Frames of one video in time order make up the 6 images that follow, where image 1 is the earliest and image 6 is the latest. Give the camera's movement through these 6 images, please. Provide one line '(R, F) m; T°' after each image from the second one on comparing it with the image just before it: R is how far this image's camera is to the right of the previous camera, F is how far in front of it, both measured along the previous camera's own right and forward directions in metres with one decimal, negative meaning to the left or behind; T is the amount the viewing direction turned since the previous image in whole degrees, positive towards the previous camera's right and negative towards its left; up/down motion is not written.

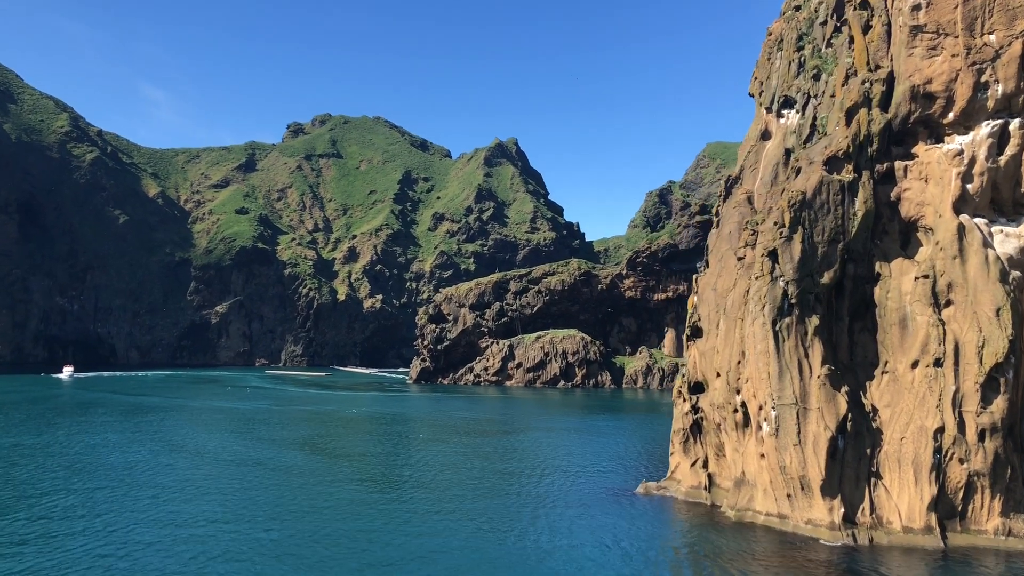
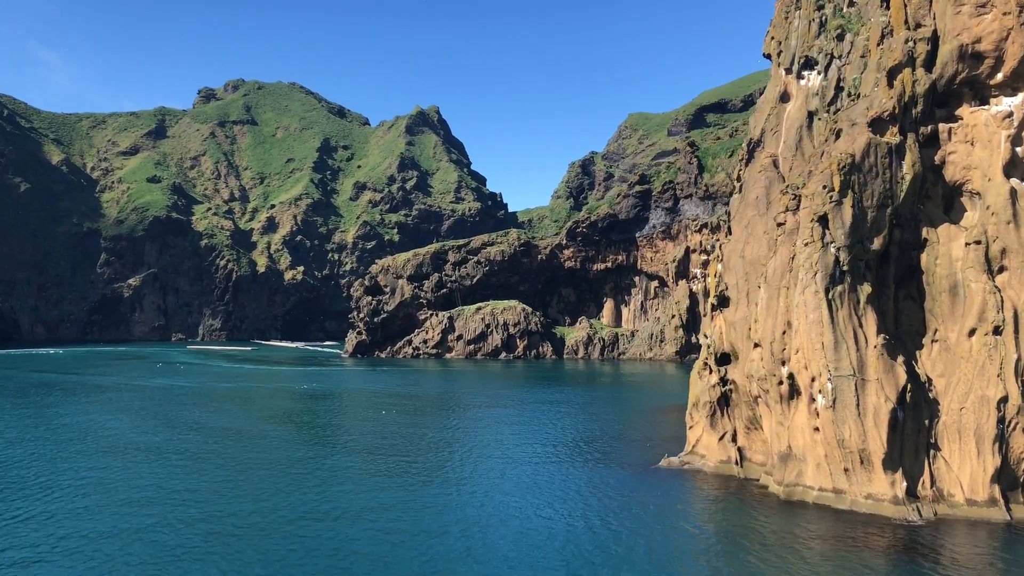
(-5.0, +2.9) m; +5°
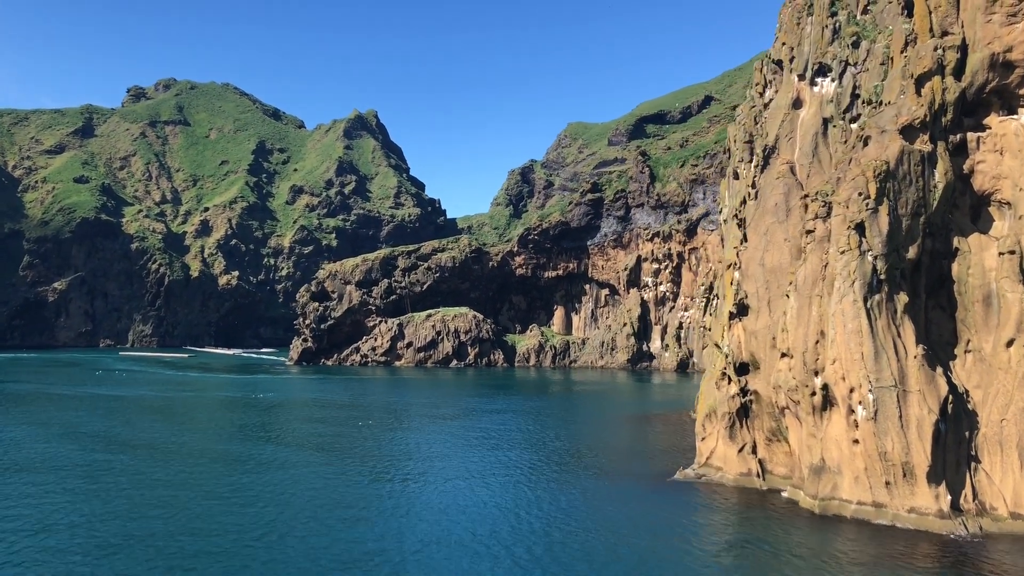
(-3.9, +1.9) m; +4°
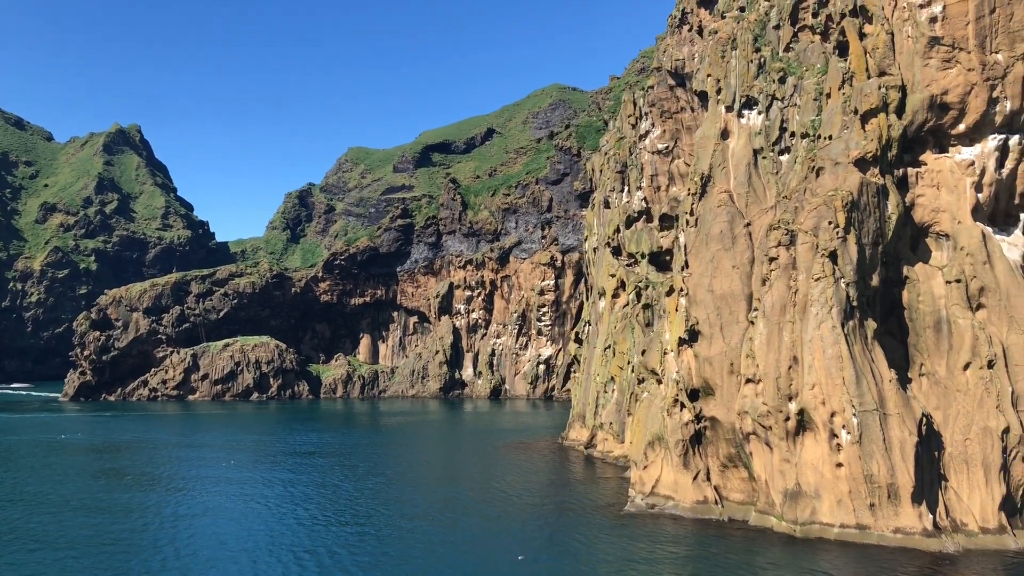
(-8.3, +3.5) m; +15°
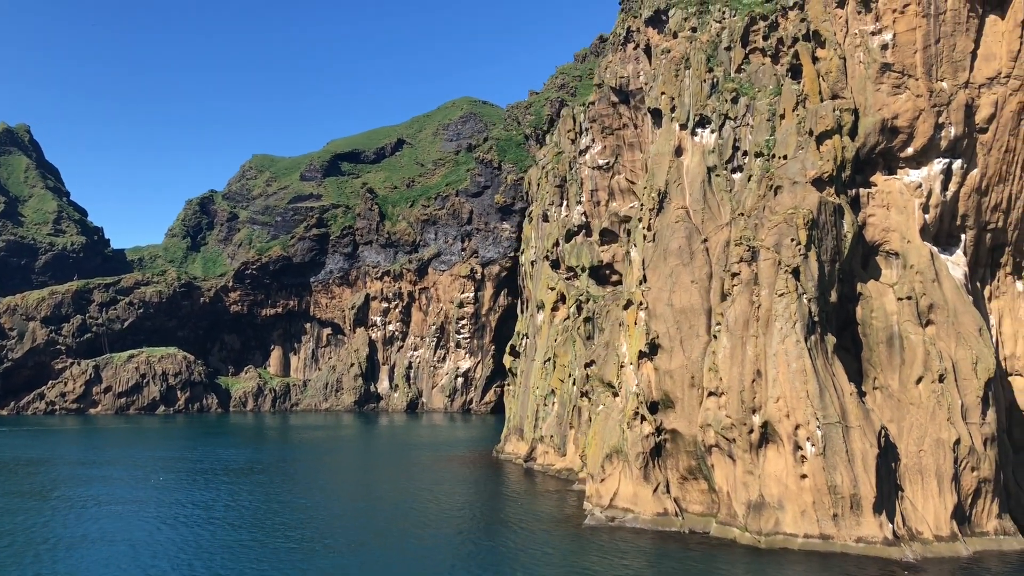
(-2.8, +0.4) m; +6°
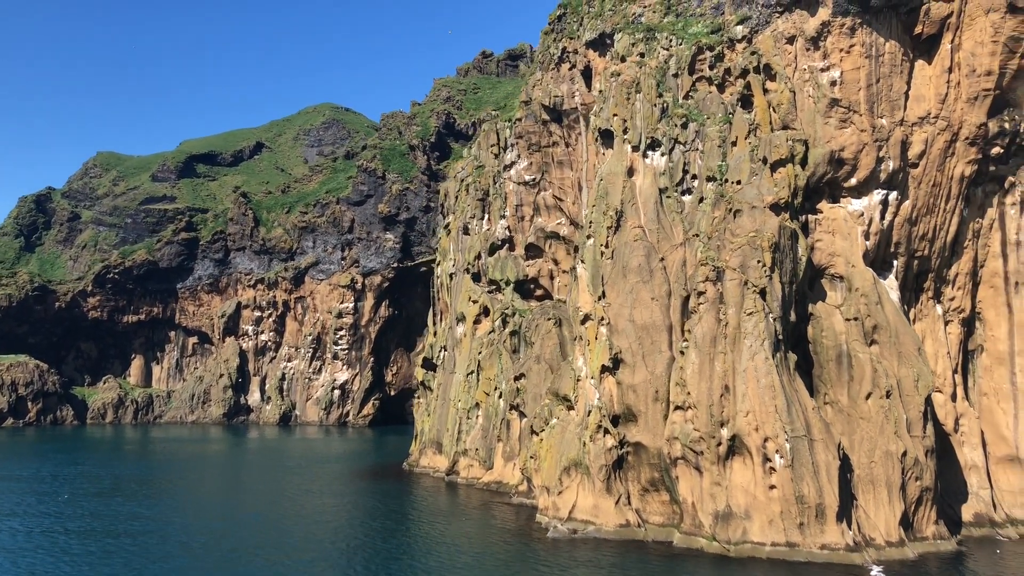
(-5.7, +0.3) m; +9°
